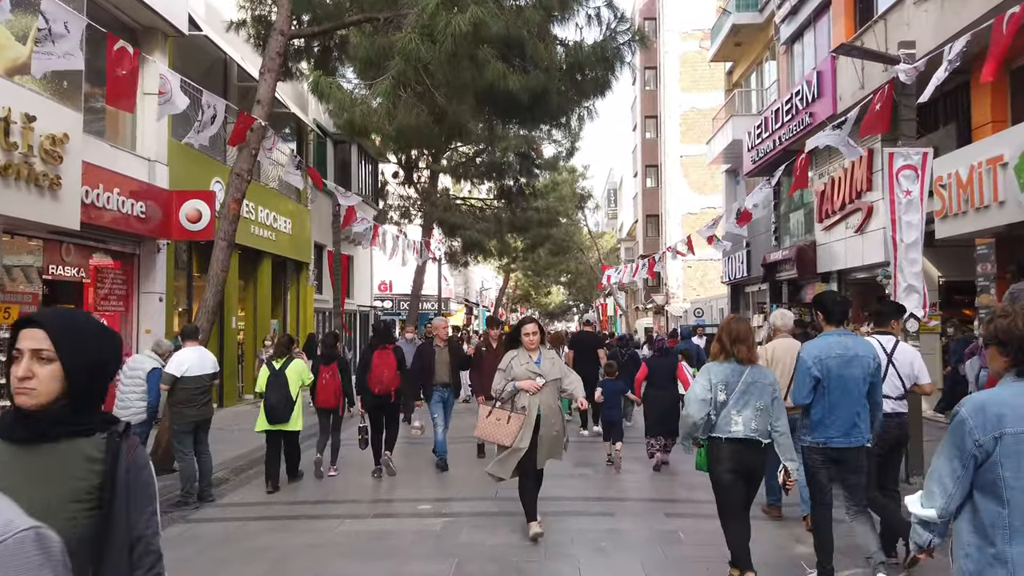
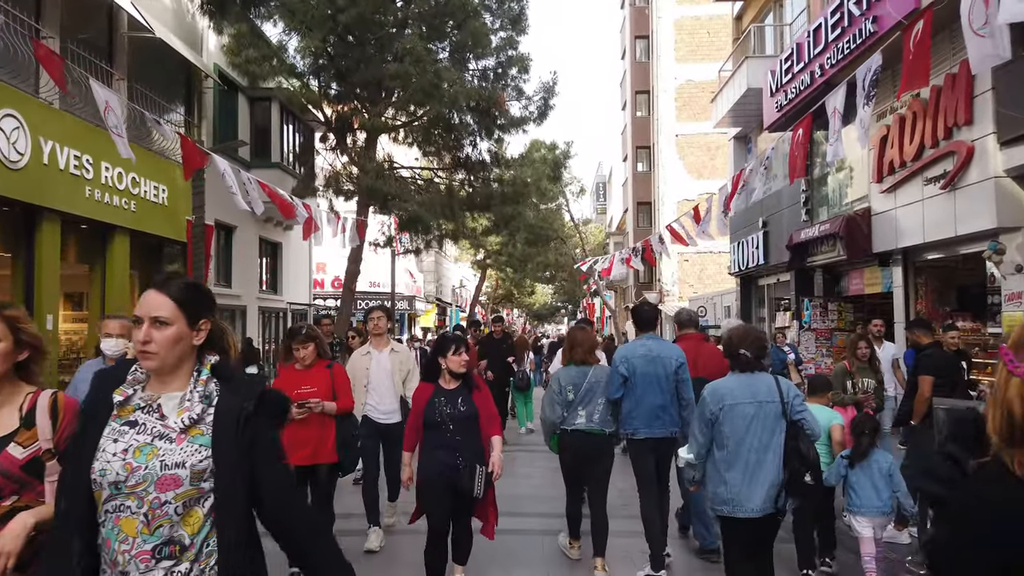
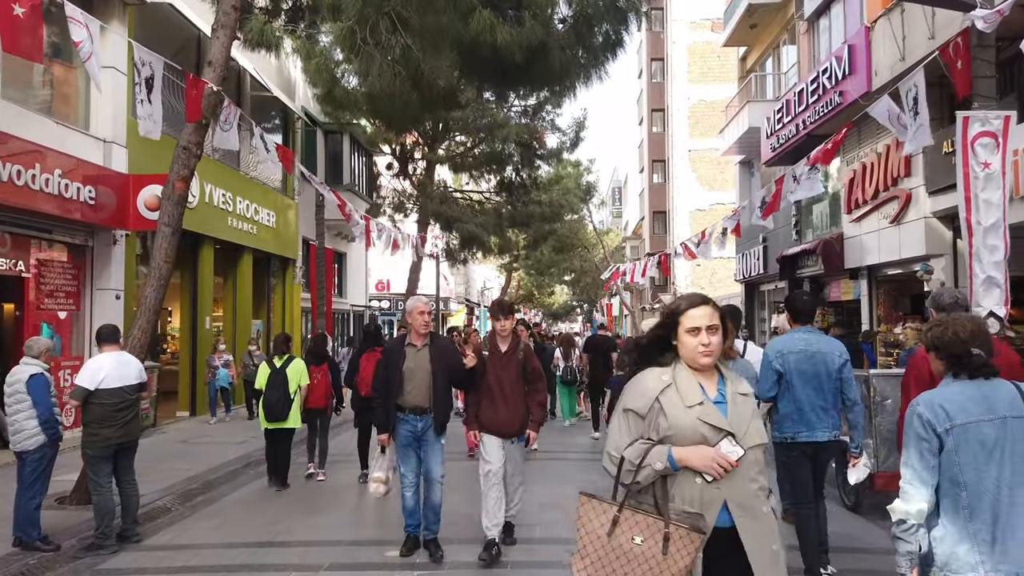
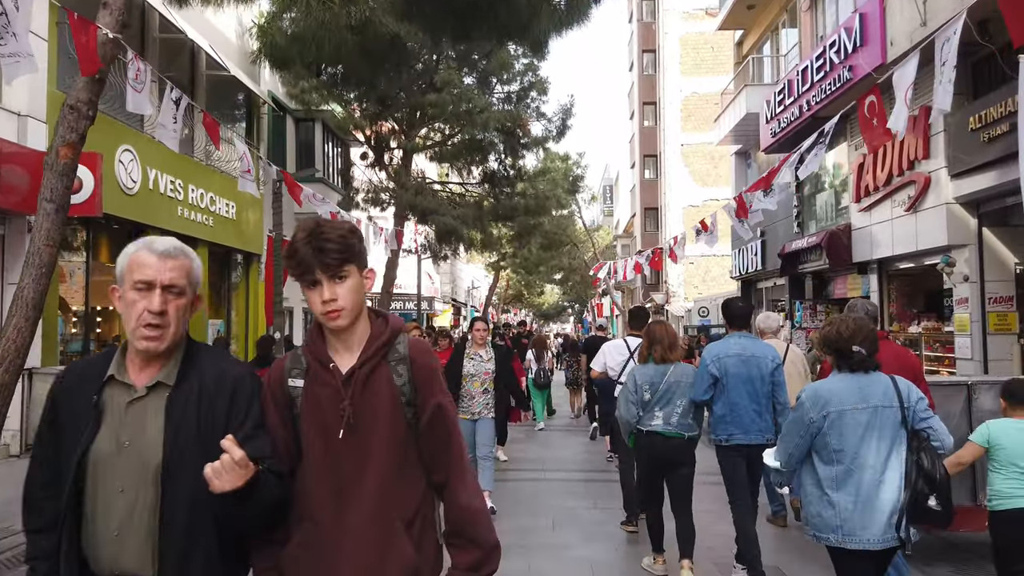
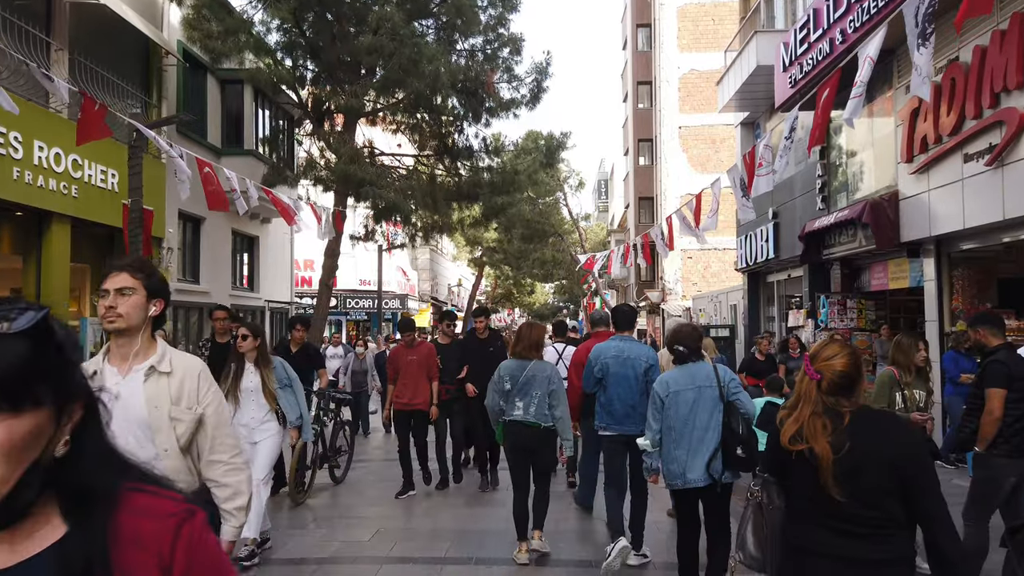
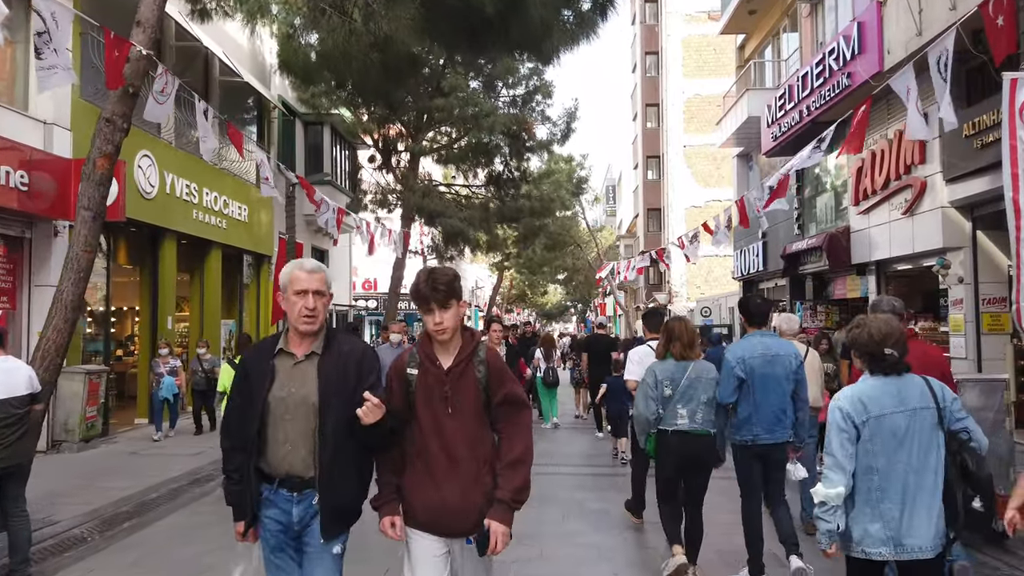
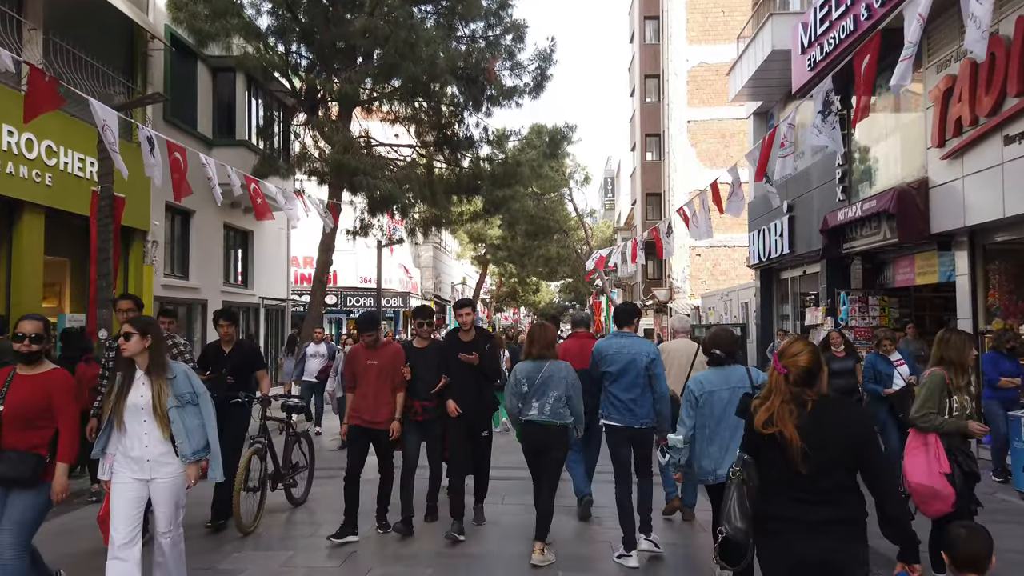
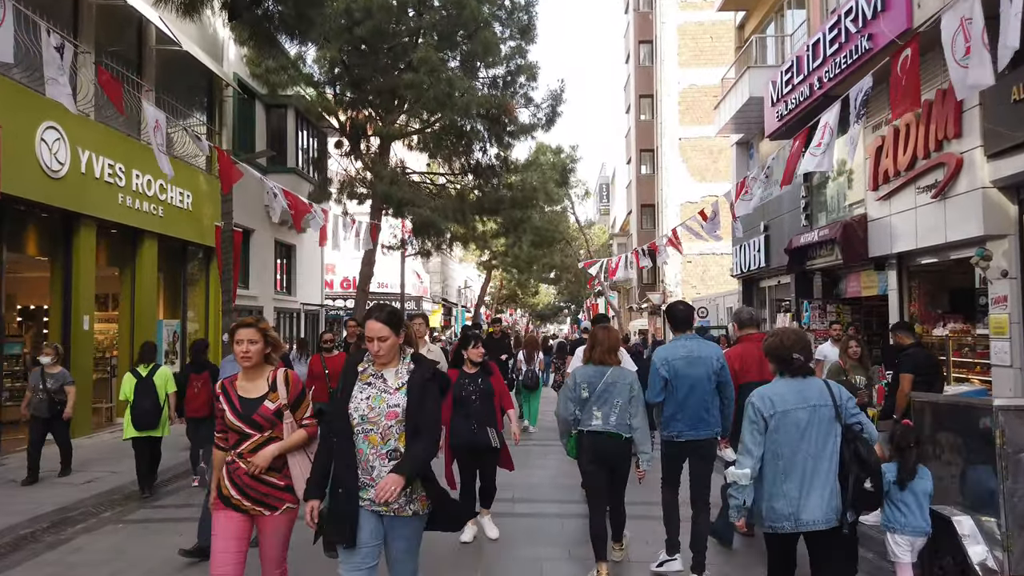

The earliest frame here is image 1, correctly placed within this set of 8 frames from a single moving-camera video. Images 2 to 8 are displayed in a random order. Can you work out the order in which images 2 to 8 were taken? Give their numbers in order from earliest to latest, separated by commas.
3, 6, 4, 8, 2, 5, 7
